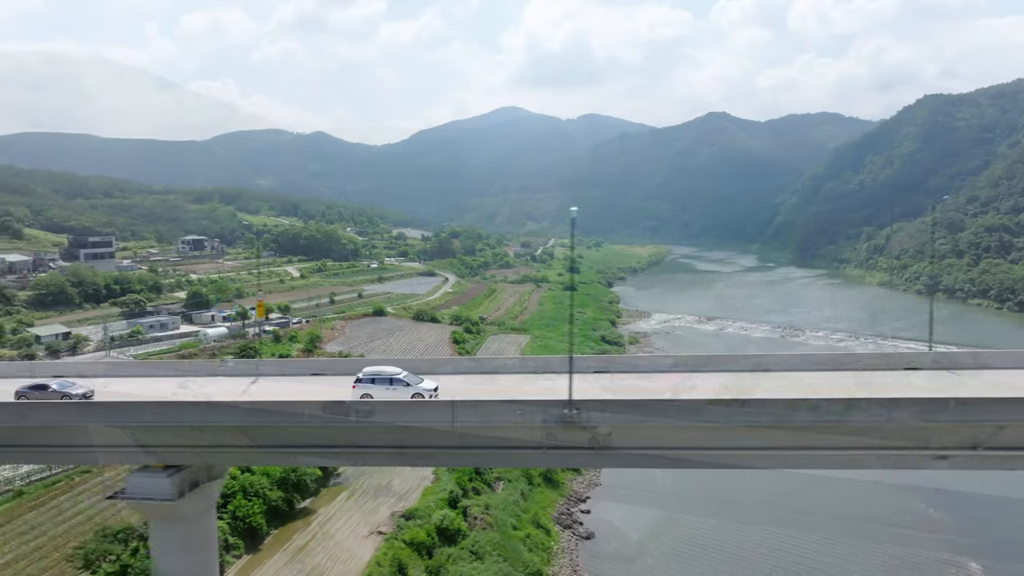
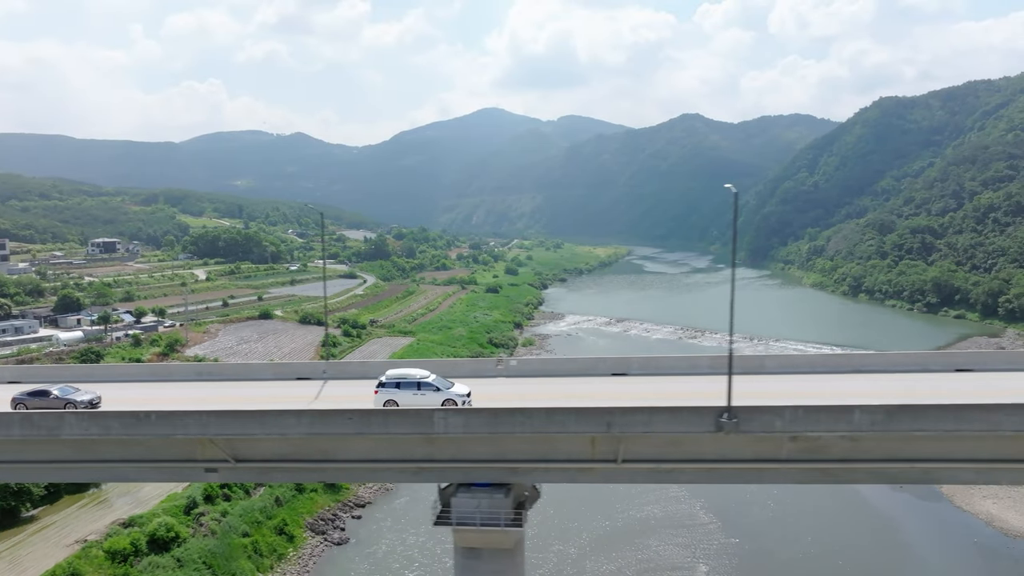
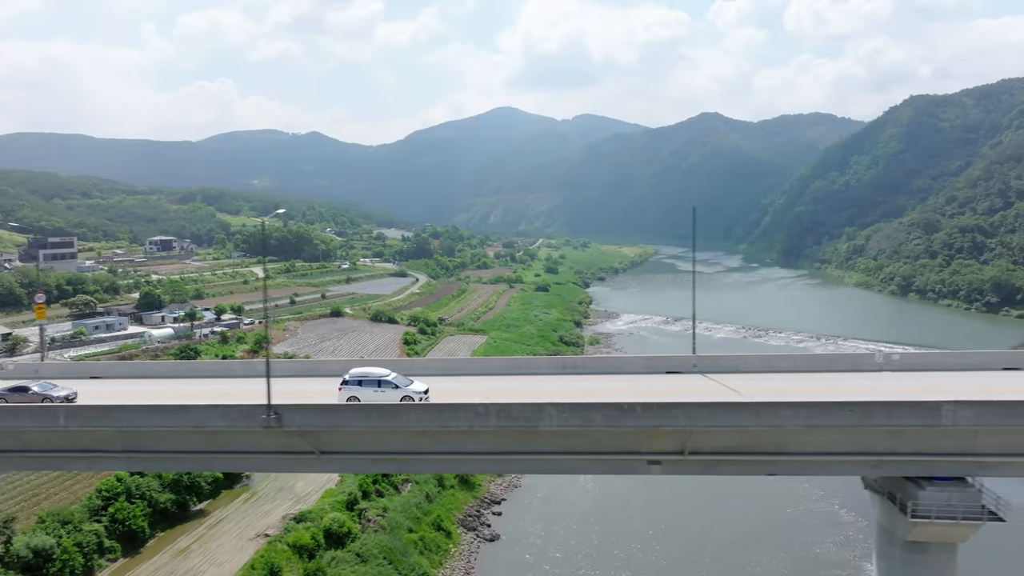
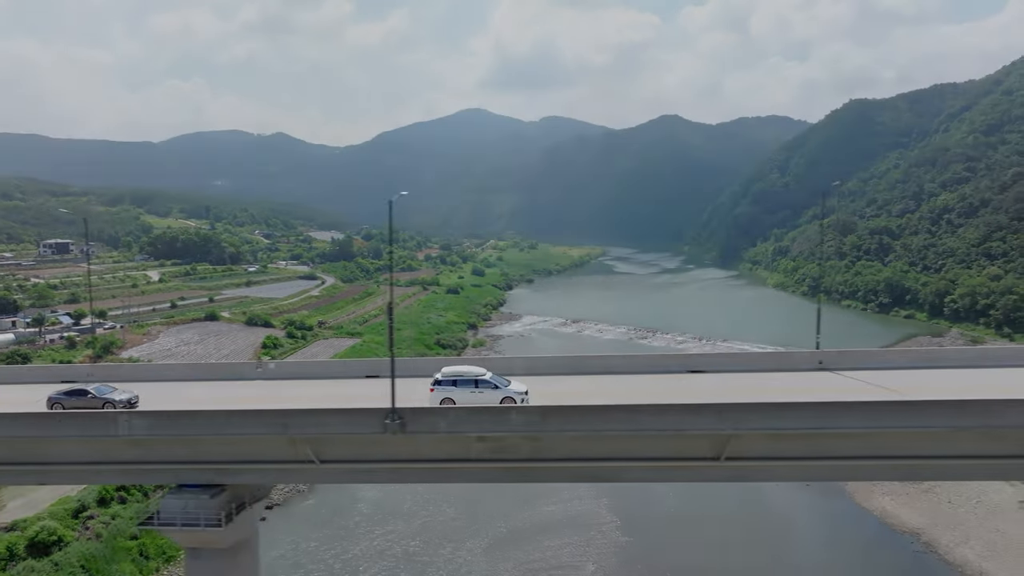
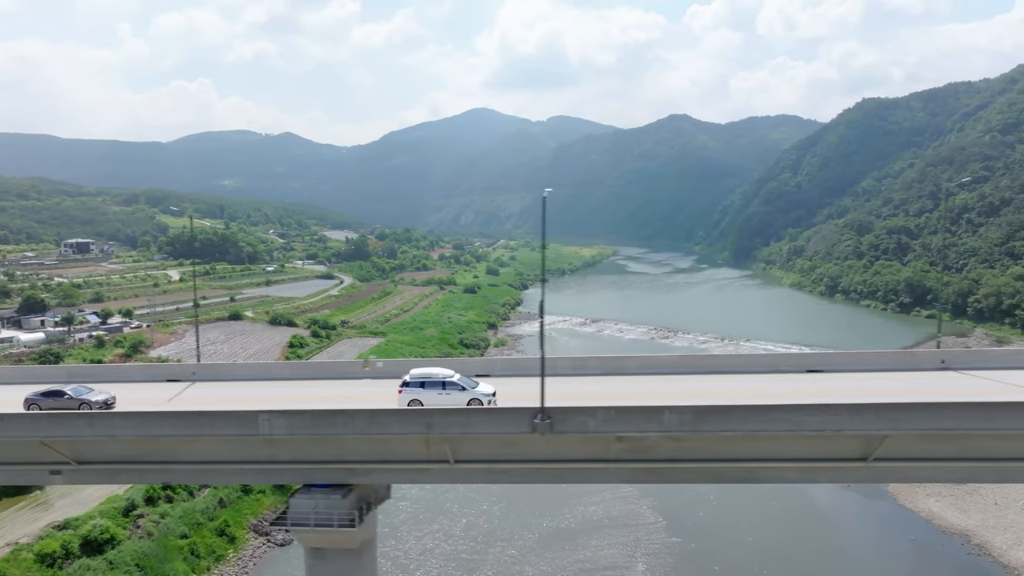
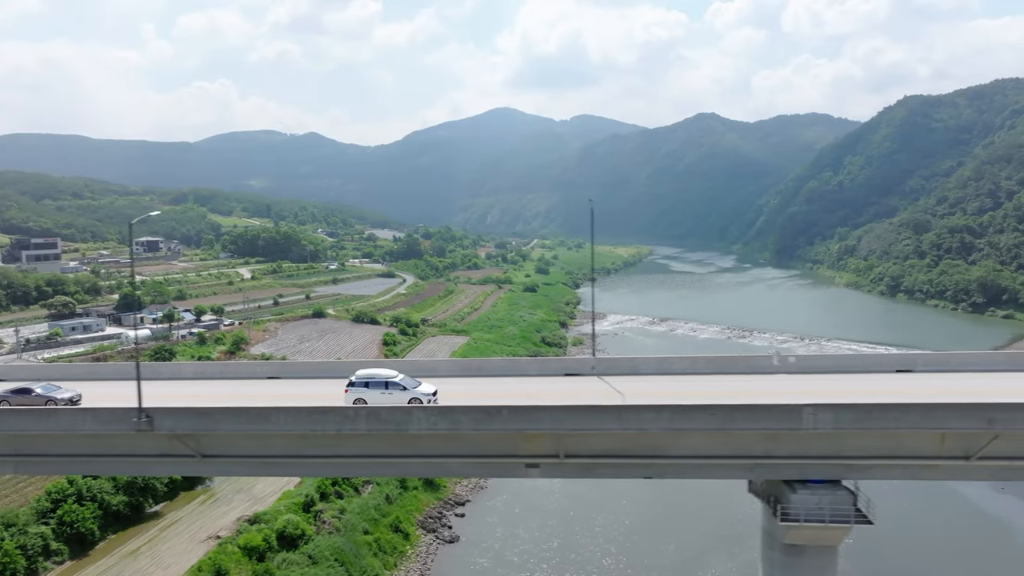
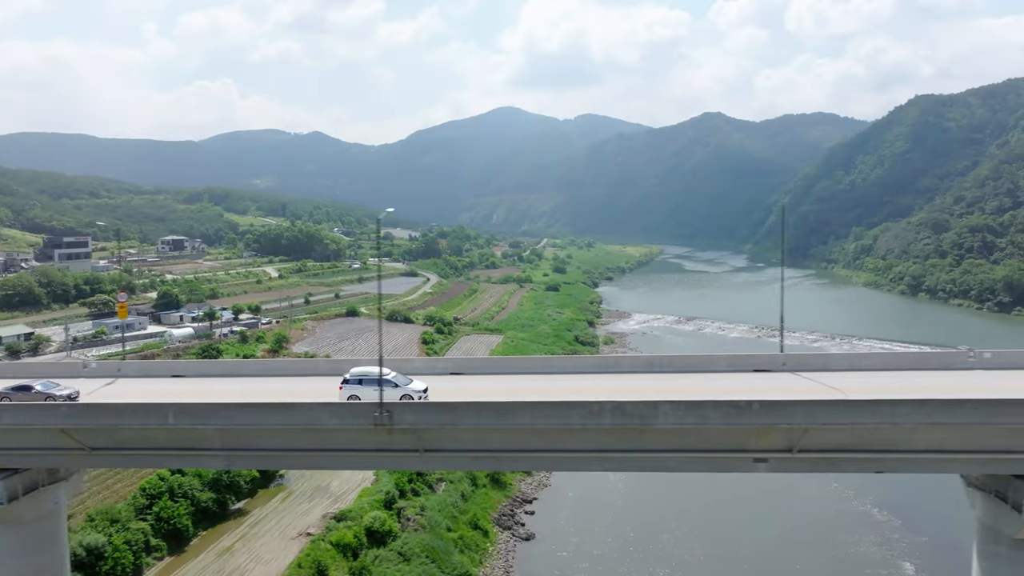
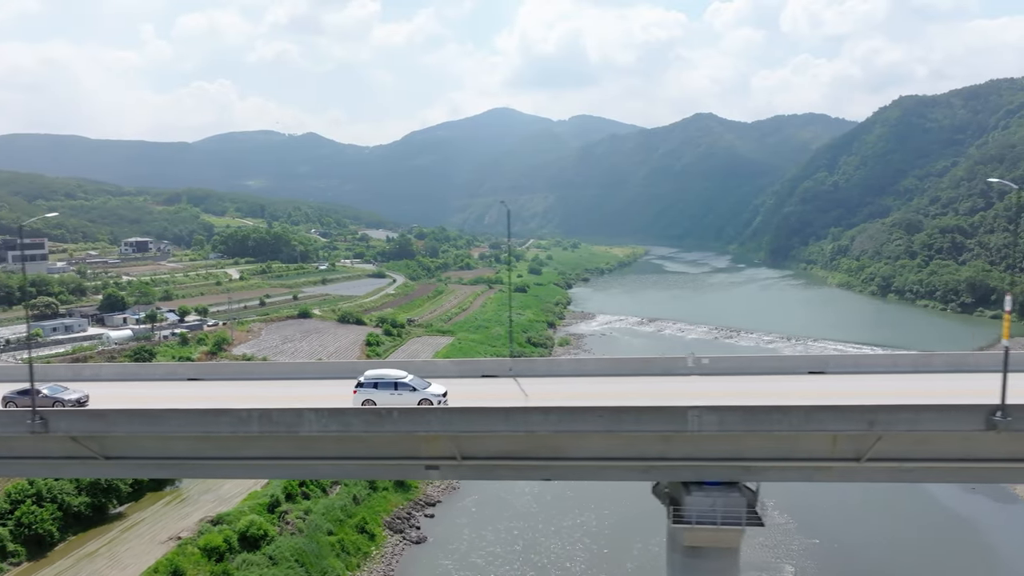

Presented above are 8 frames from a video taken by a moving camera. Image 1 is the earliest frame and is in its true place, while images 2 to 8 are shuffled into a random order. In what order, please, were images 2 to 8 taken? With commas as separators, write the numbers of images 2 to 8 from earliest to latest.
7, 3, 6, 8, 2, 5, 4
